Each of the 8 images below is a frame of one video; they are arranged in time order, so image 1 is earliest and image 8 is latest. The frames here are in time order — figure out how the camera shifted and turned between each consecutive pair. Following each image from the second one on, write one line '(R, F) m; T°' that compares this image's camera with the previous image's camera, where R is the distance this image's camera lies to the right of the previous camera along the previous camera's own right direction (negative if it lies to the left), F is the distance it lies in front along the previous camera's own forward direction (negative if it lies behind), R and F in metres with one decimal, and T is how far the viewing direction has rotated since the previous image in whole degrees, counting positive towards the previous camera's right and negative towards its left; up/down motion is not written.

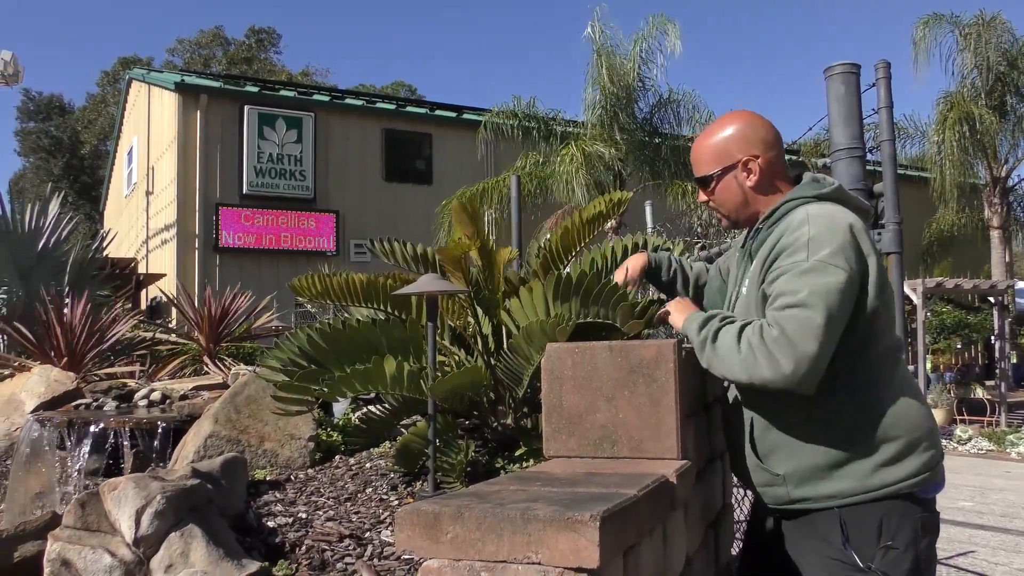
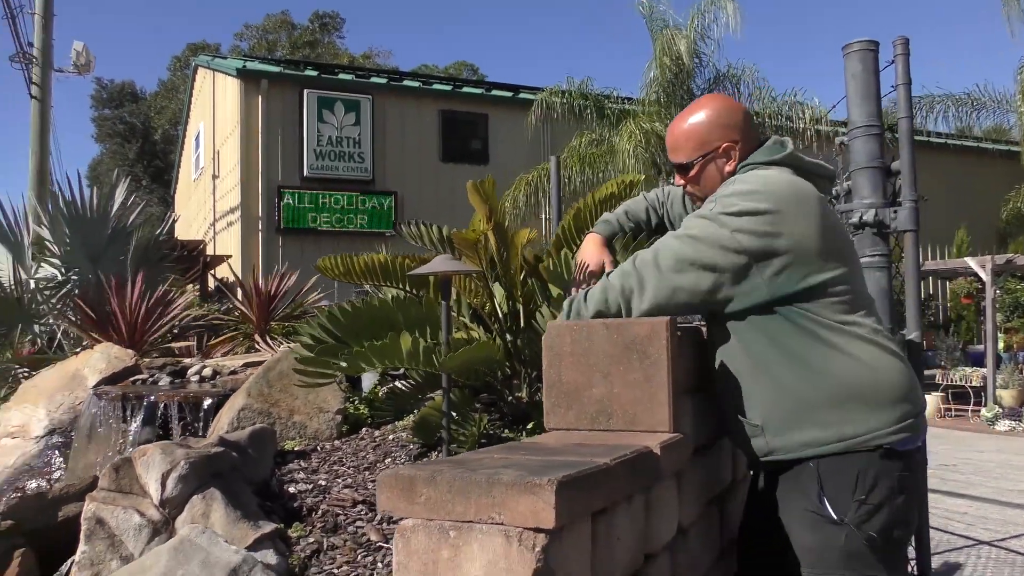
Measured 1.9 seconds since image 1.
(+0.2, -0.1) m; -4°
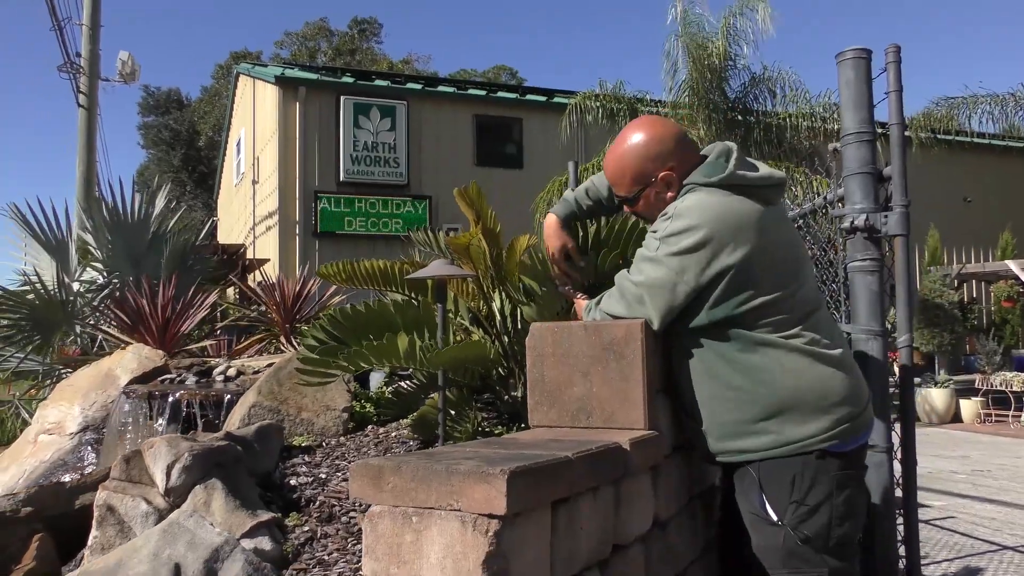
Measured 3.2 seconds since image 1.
(+0.2, -0.1) m; -3°
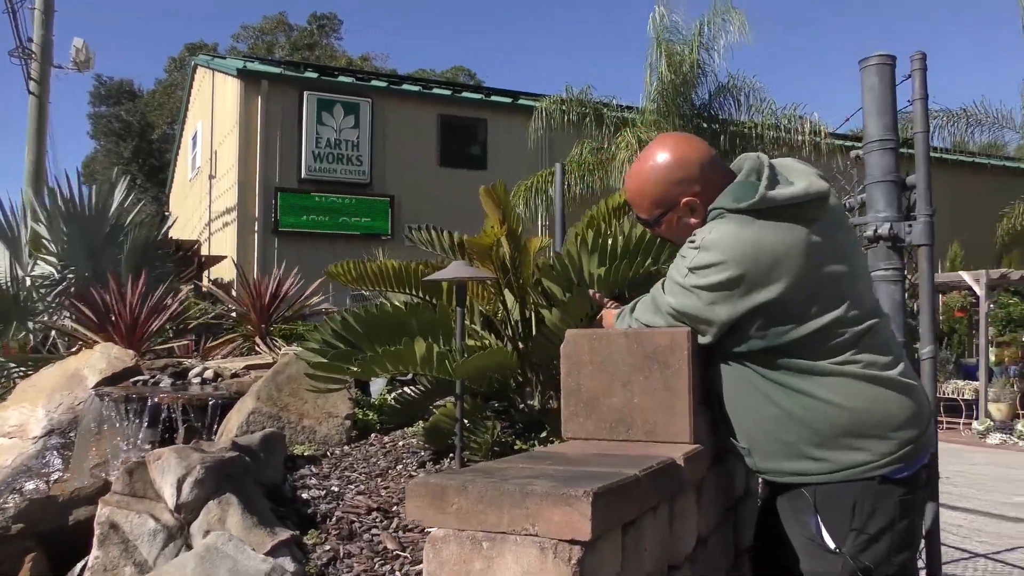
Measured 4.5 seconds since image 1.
(-0.3, +0.2) m; +3°
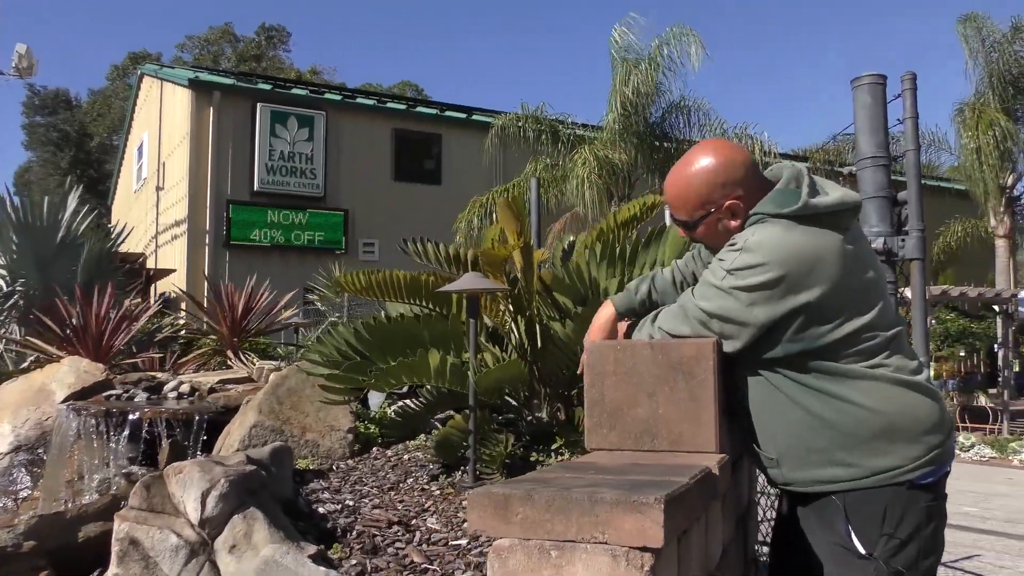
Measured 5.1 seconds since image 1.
(-0.3, 0.0) m; +4°
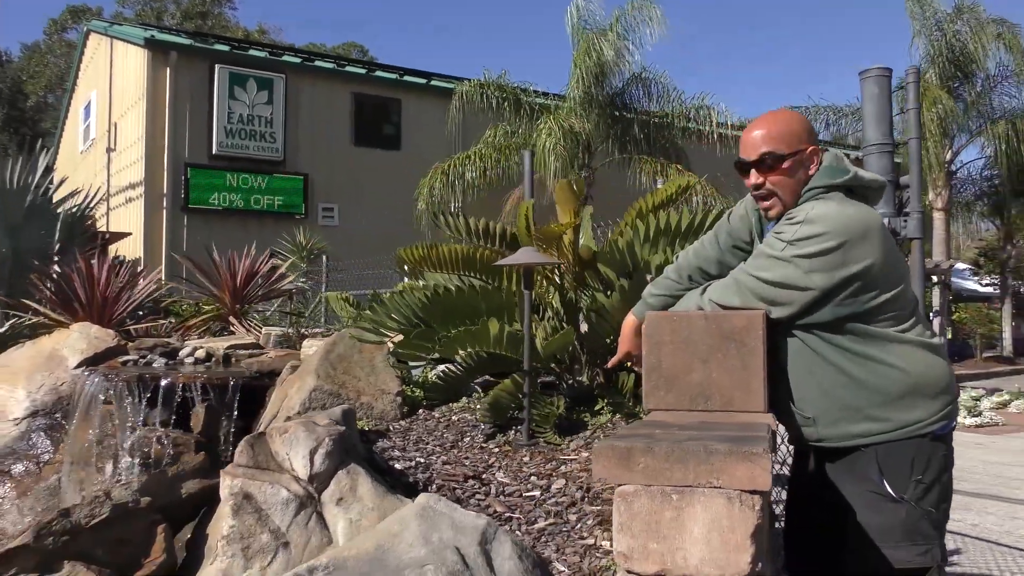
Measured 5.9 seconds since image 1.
(-0.4, -0.2) m; +4°
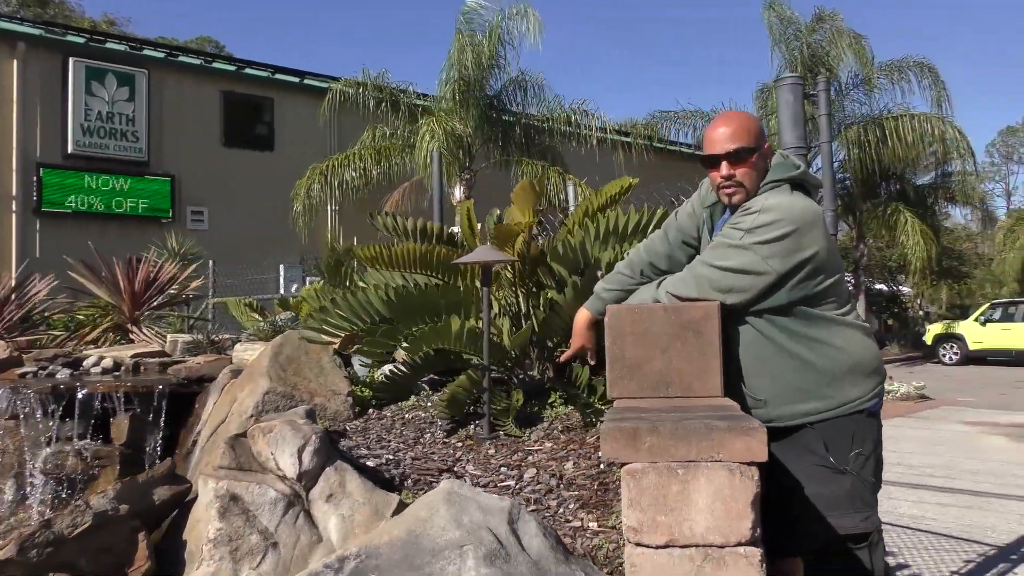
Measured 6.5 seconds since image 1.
(-0.4, -0.1) m; +8°
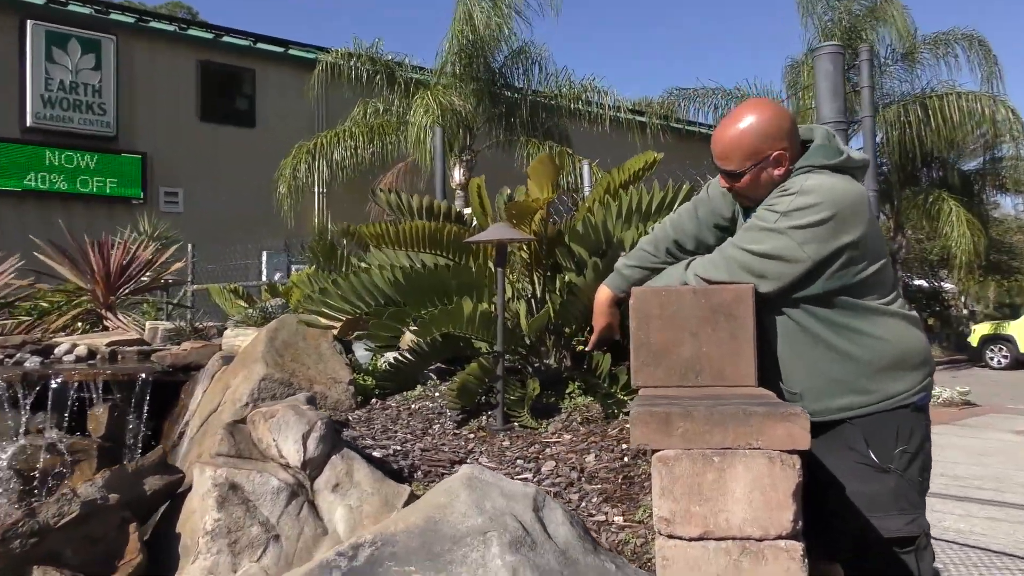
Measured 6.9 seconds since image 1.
(-0.1, +0.2) m; +1°
